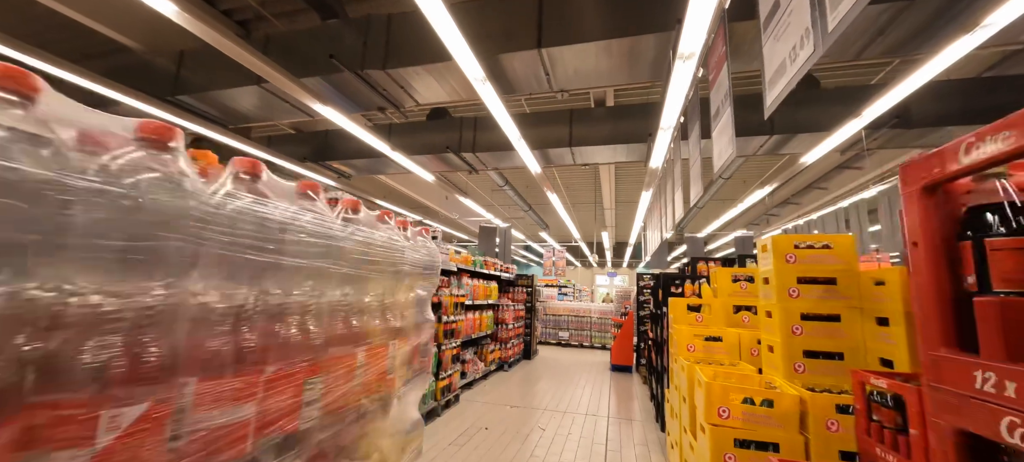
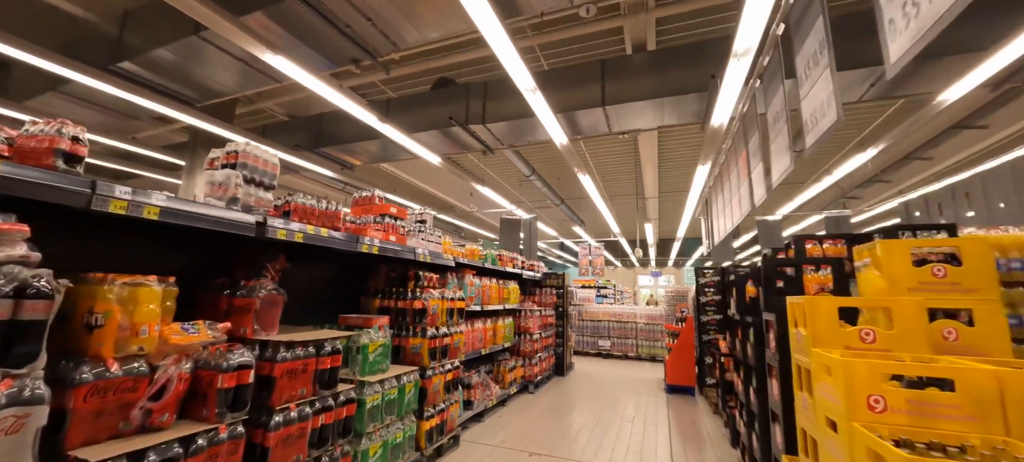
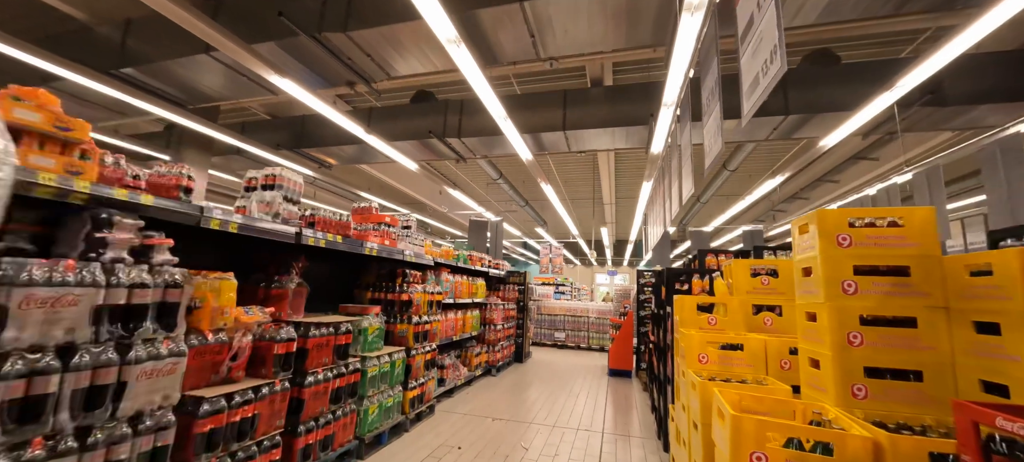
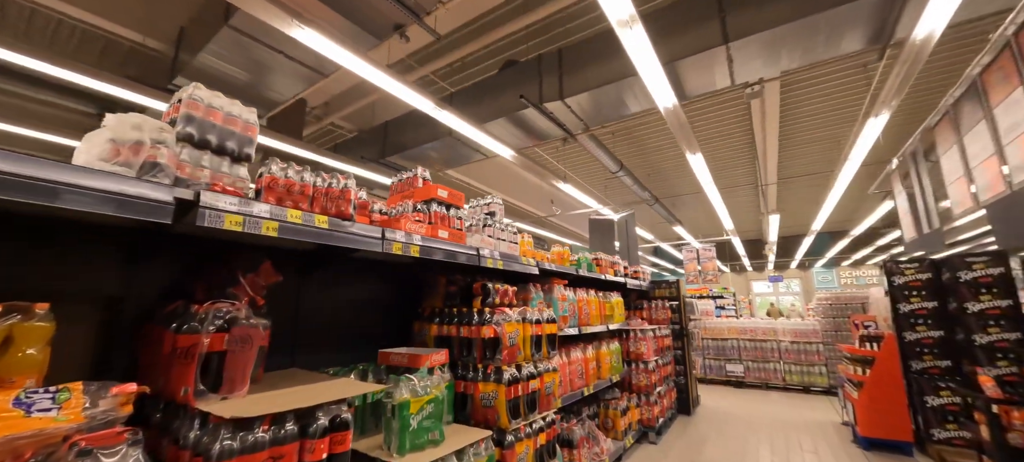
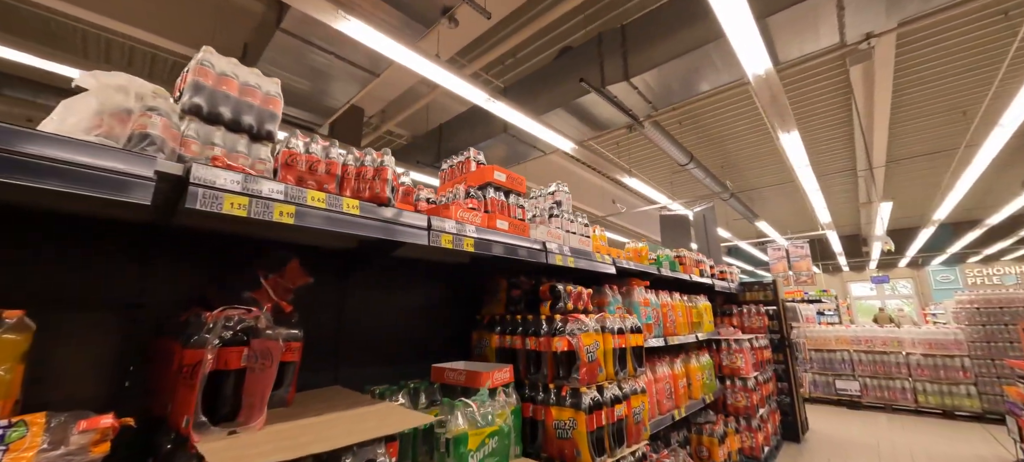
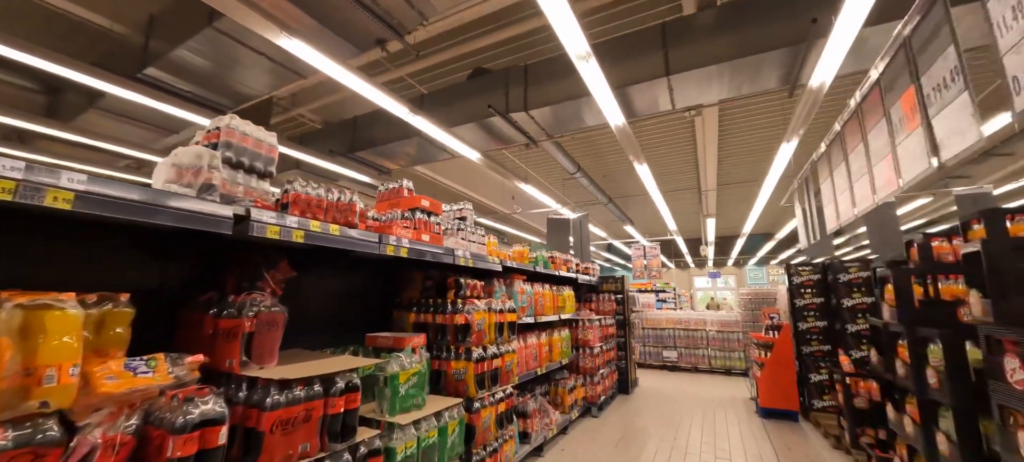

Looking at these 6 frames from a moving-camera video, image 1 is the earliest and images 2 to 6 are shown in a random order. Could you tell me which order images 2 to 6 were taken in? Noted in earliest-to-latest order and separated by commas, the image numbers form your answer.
3, 2, 6, 4, 5
